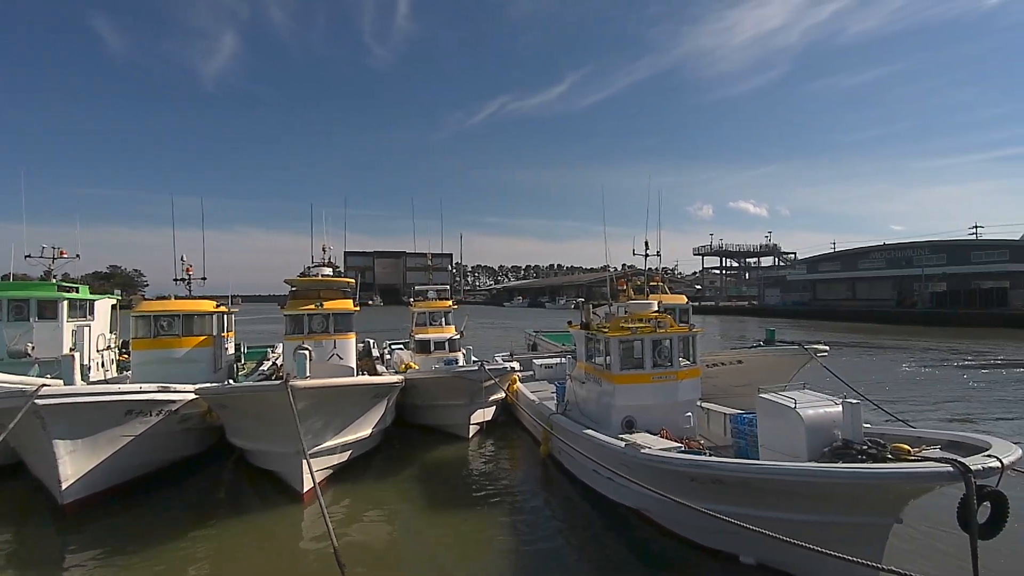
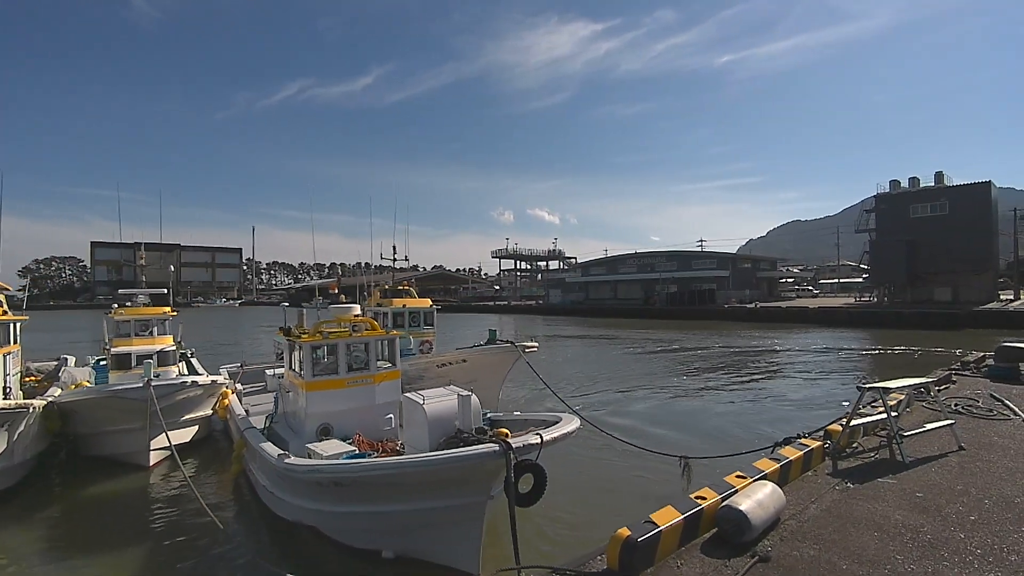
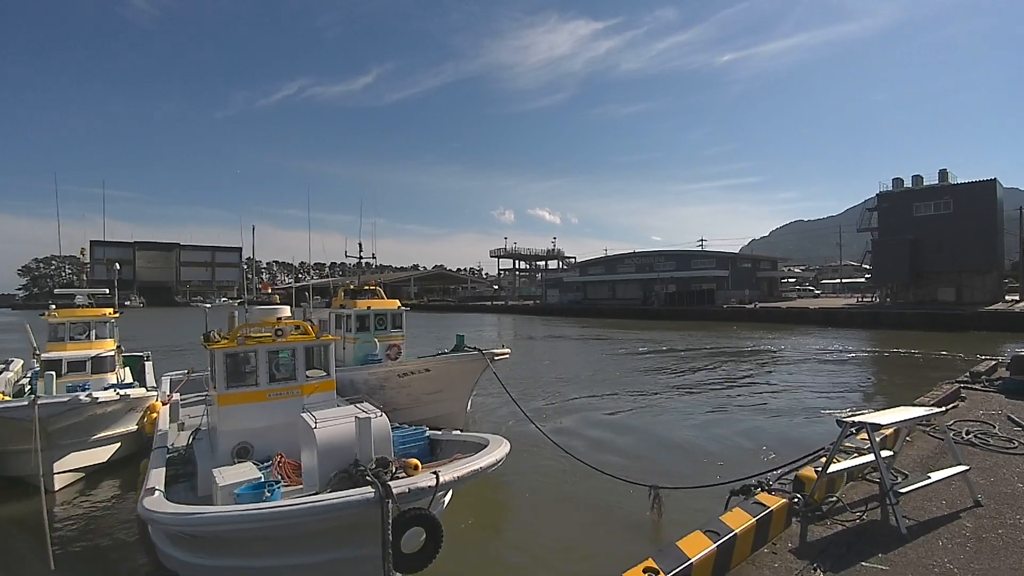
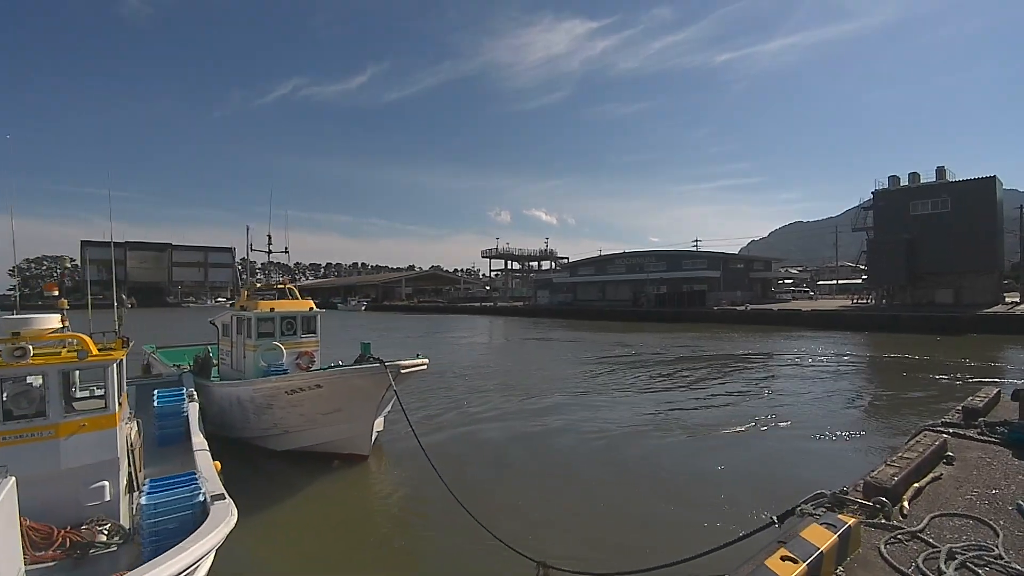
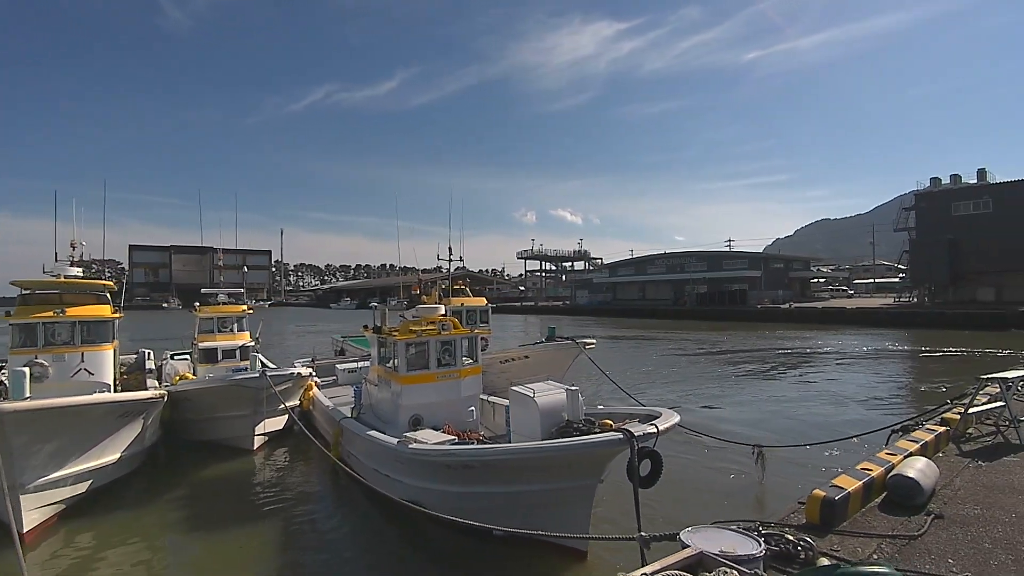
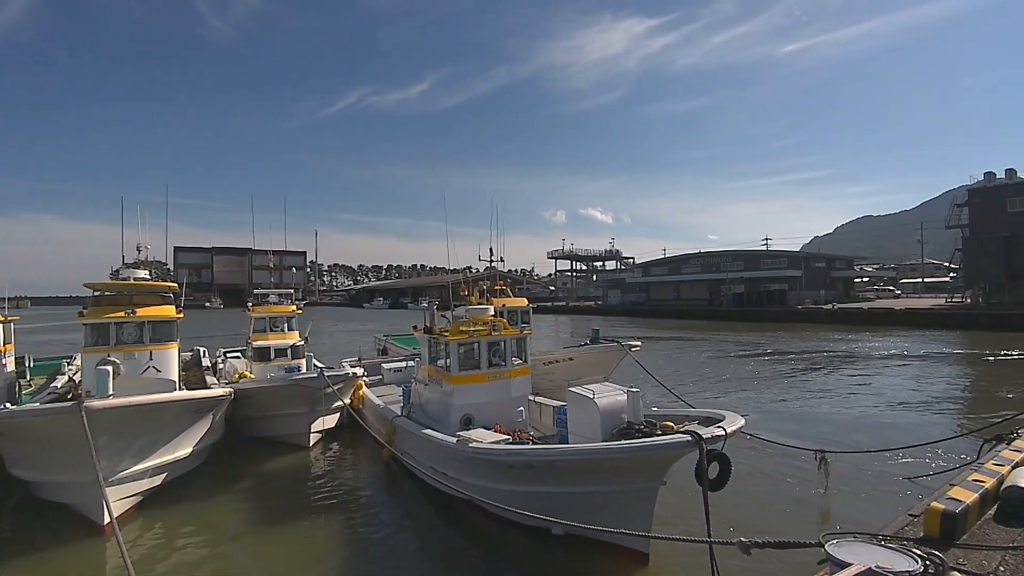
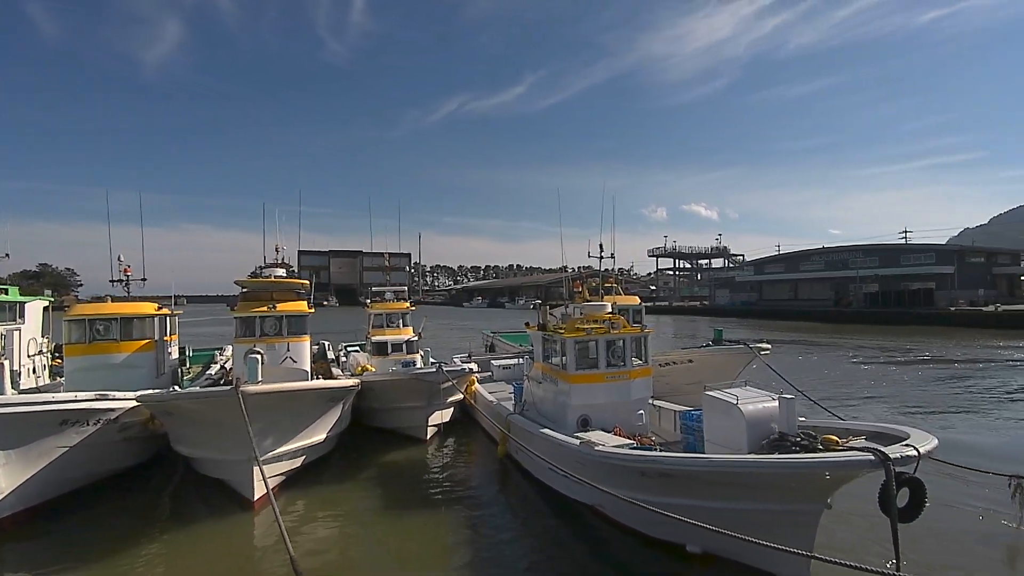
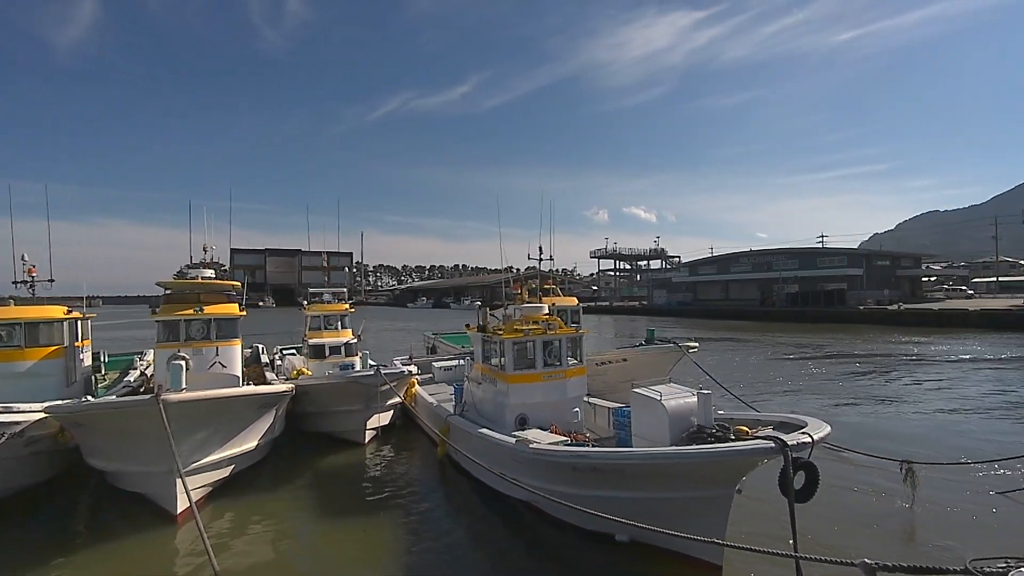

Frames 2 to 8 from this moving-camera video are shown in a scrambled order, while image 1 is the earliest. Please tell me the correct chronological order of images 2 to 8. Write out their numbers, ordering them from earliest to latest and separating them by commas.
7, 8, 6, 5, 2, 3, 4
